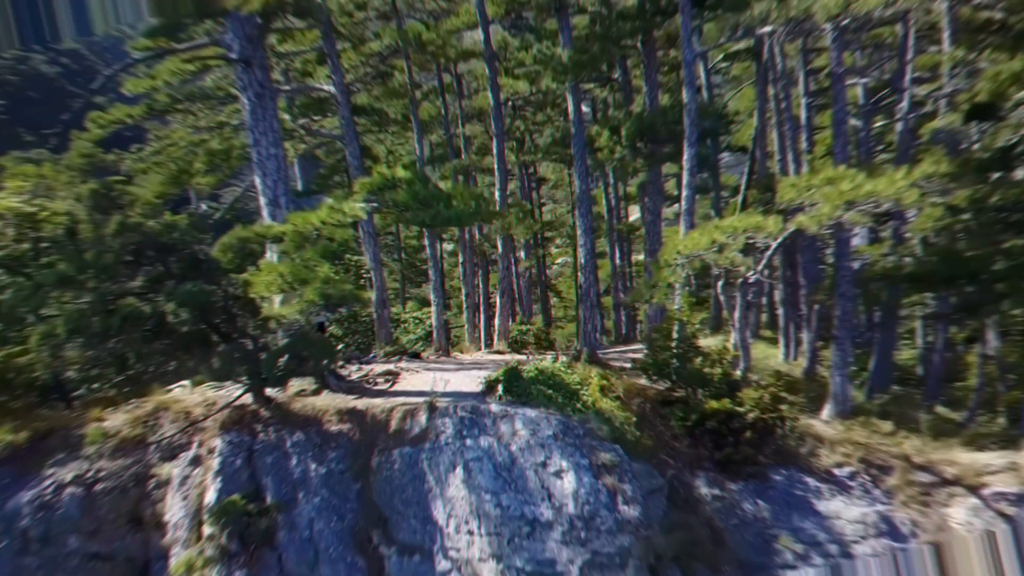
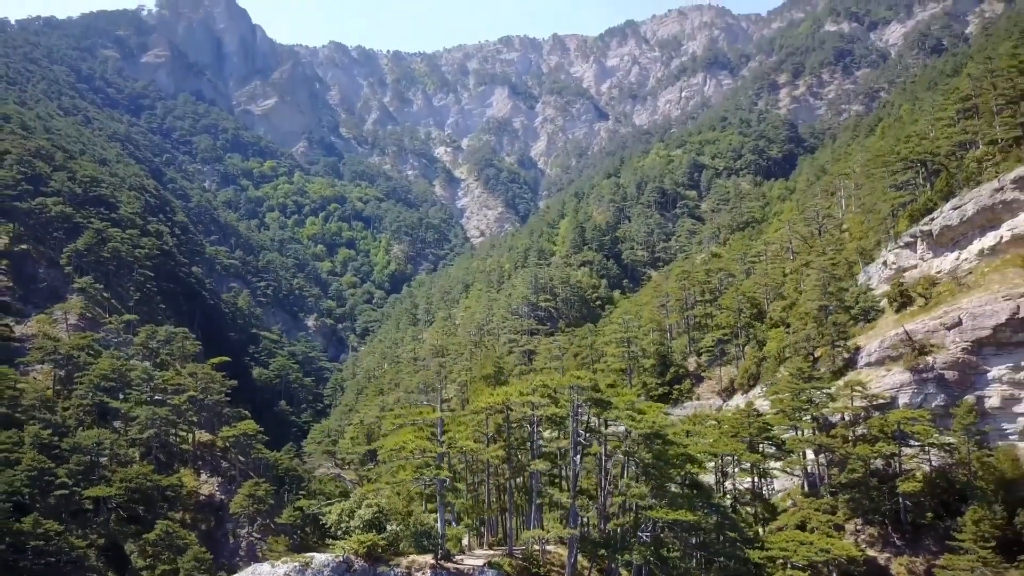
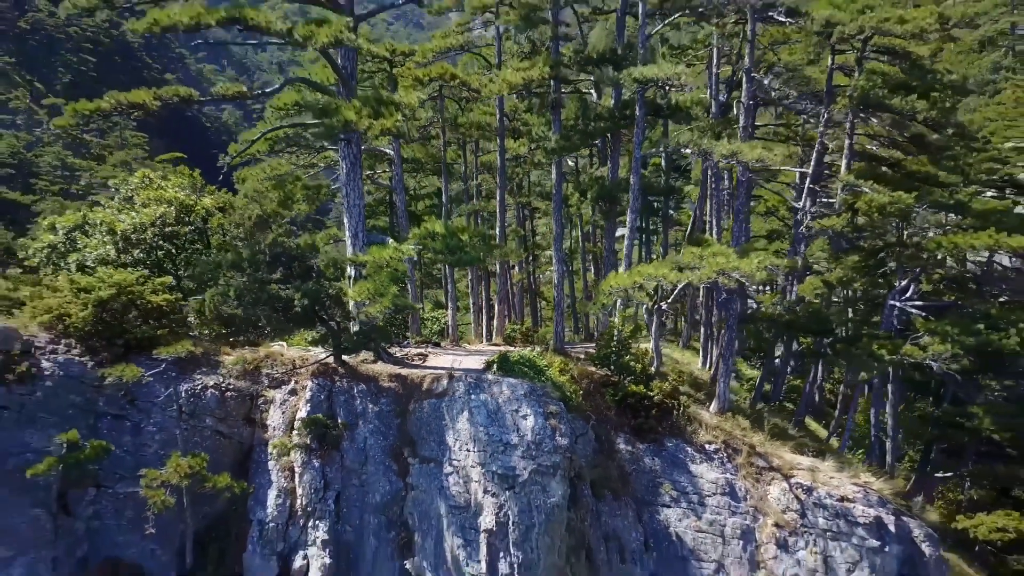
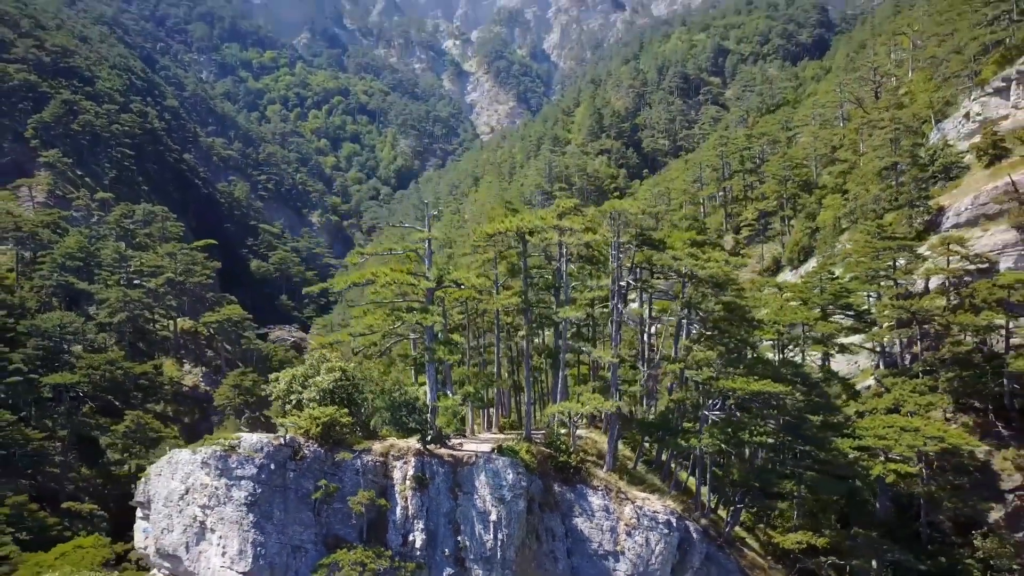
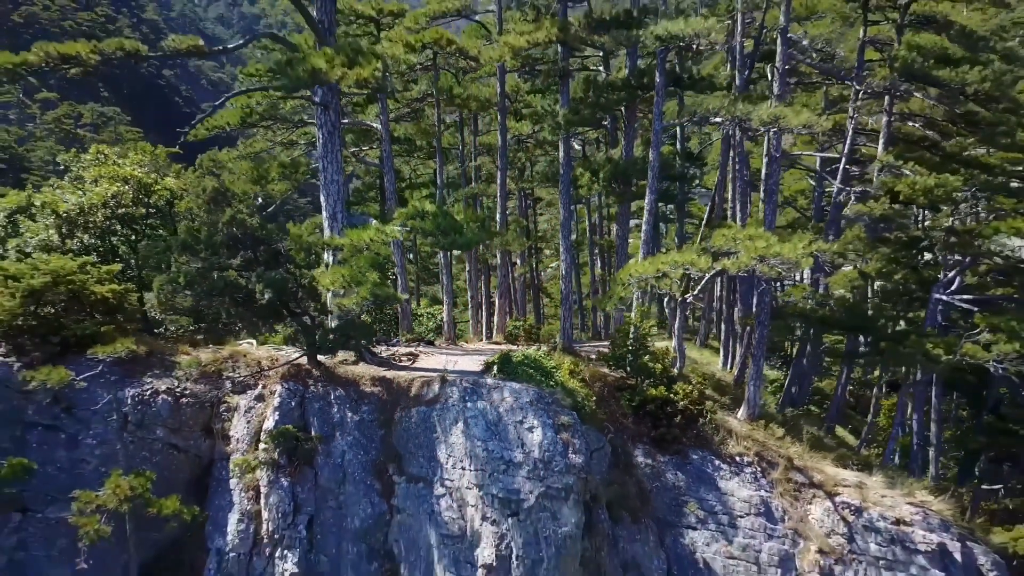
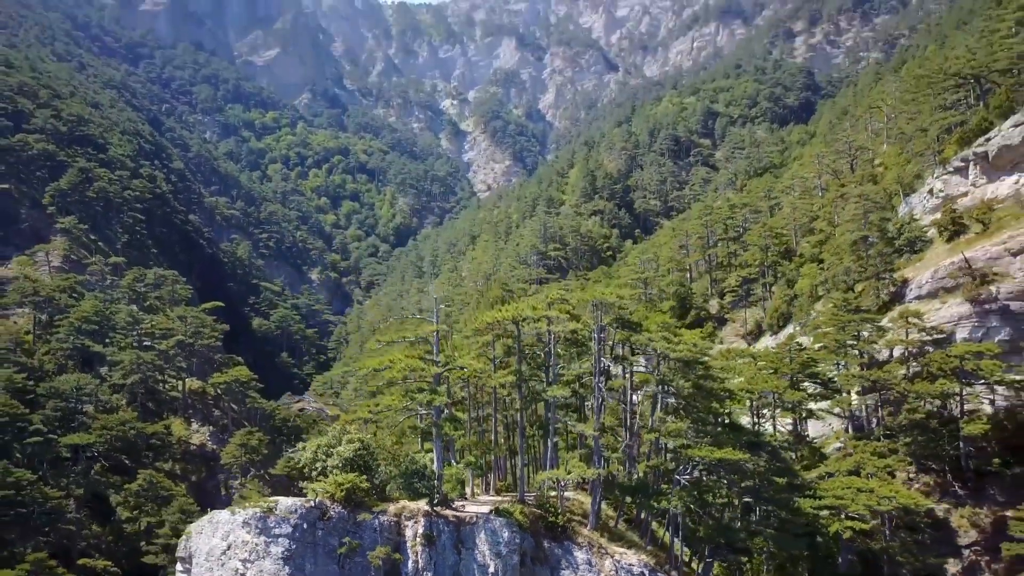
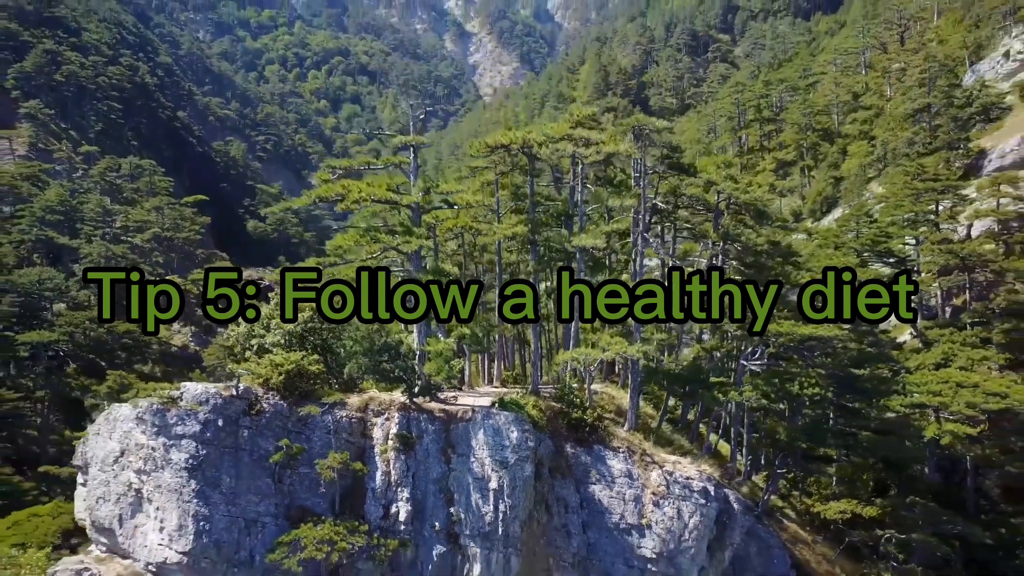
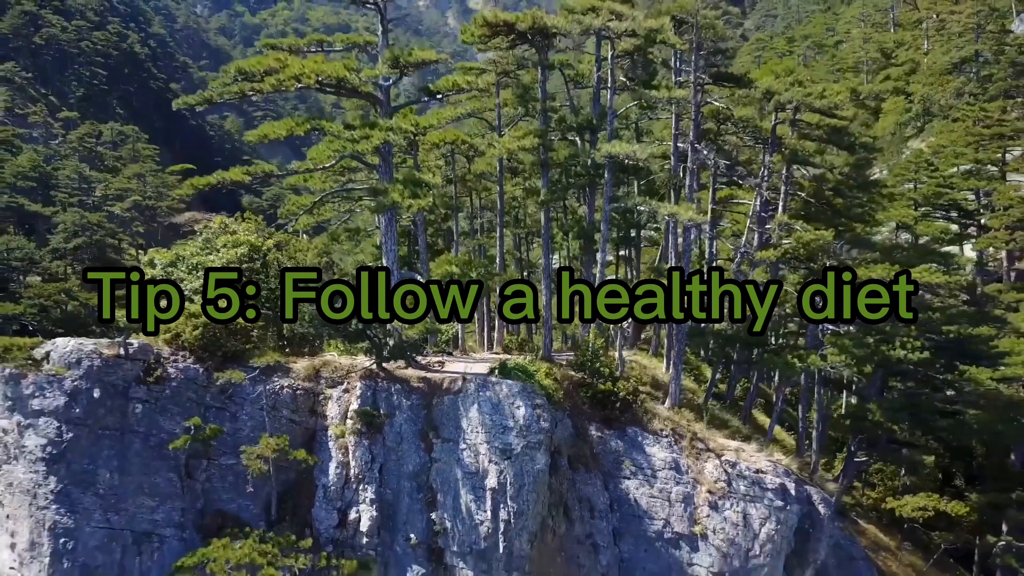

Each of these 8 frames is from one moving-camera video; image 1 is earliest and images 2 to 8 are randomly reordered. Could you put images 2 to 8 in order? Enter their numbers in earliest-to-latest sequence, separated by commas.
5, 3, 8, 7, 4, 6, 2
